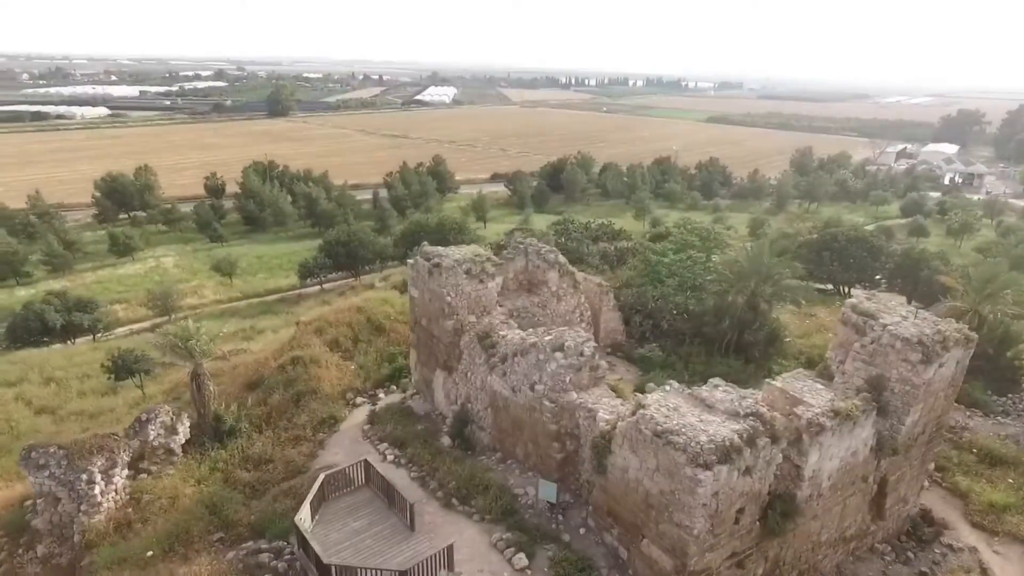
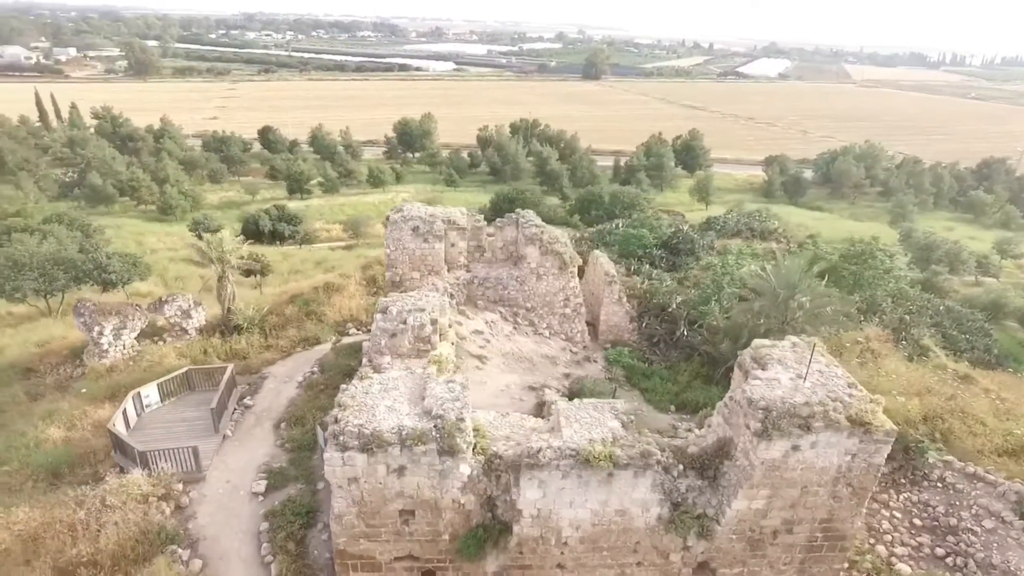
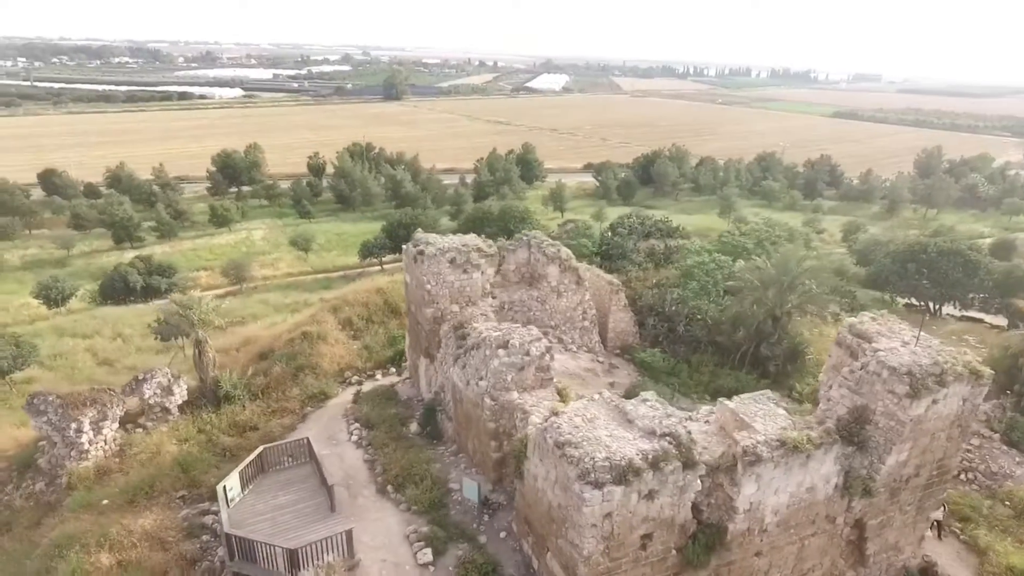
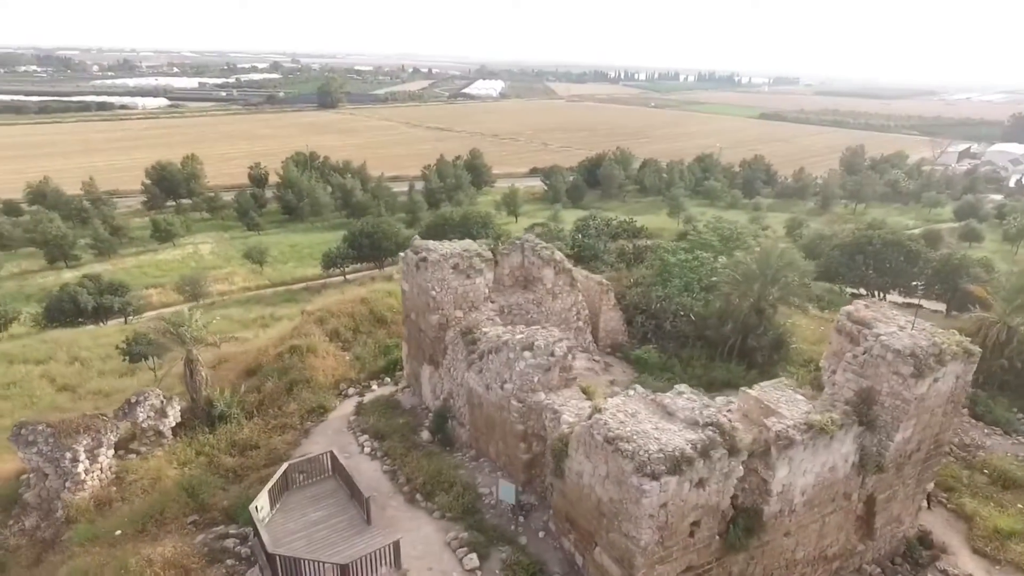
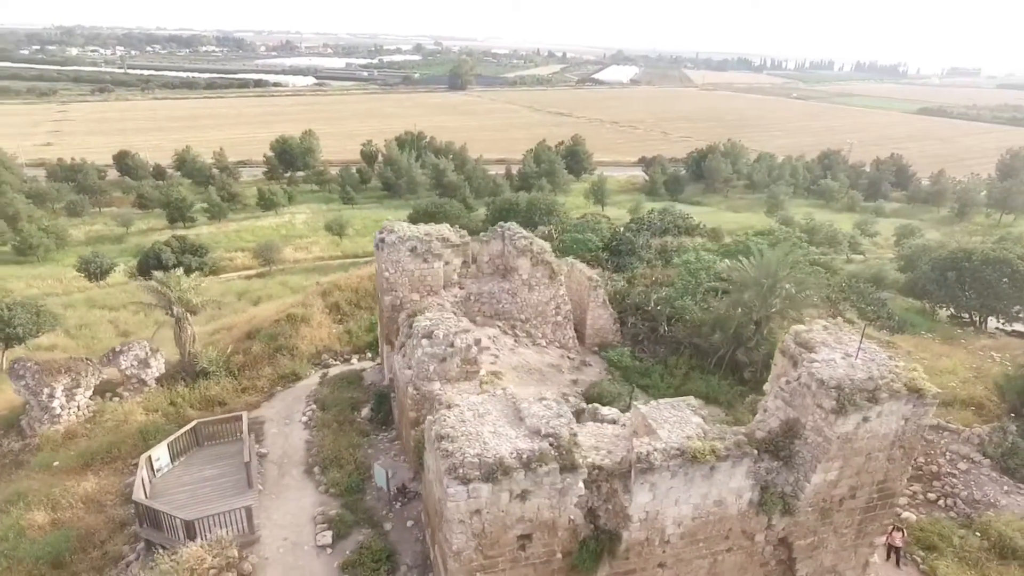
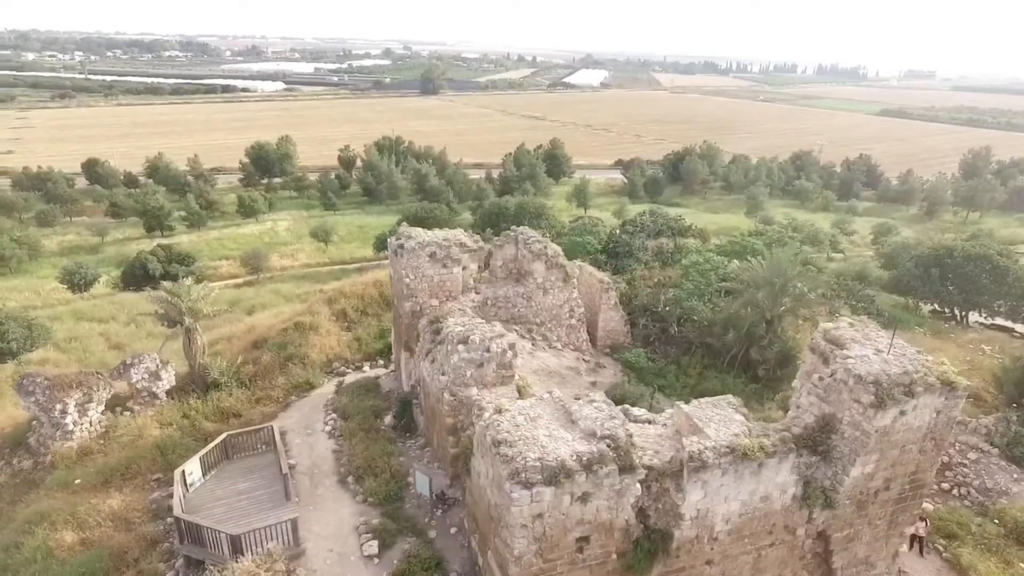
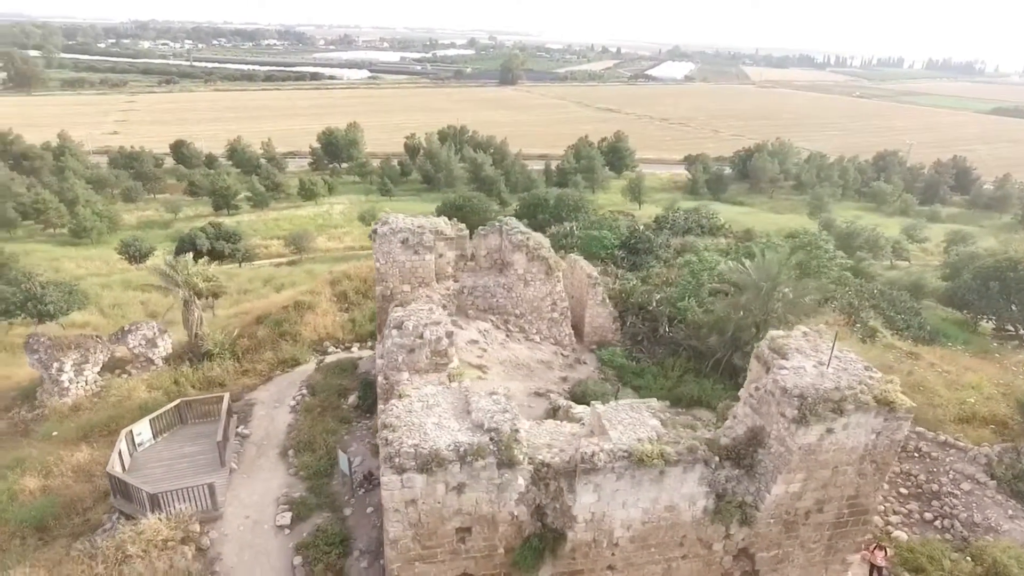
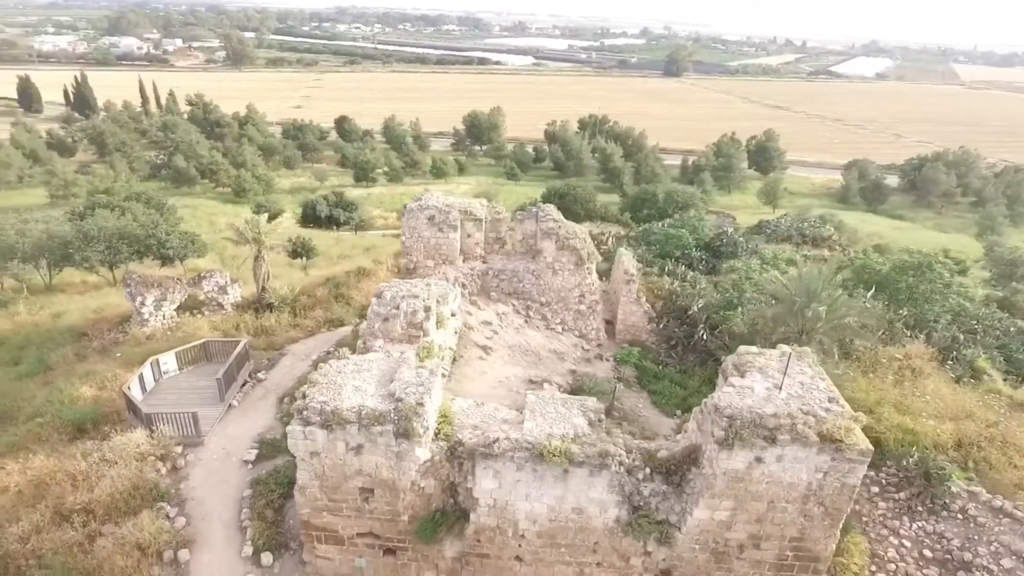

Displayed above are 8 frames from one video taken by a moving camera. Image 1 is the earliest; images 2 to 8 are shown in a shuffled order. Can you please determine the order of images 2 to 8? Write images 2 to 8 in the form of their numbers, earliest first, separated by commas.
4, 3, 6, 5, 7, 2, 8
